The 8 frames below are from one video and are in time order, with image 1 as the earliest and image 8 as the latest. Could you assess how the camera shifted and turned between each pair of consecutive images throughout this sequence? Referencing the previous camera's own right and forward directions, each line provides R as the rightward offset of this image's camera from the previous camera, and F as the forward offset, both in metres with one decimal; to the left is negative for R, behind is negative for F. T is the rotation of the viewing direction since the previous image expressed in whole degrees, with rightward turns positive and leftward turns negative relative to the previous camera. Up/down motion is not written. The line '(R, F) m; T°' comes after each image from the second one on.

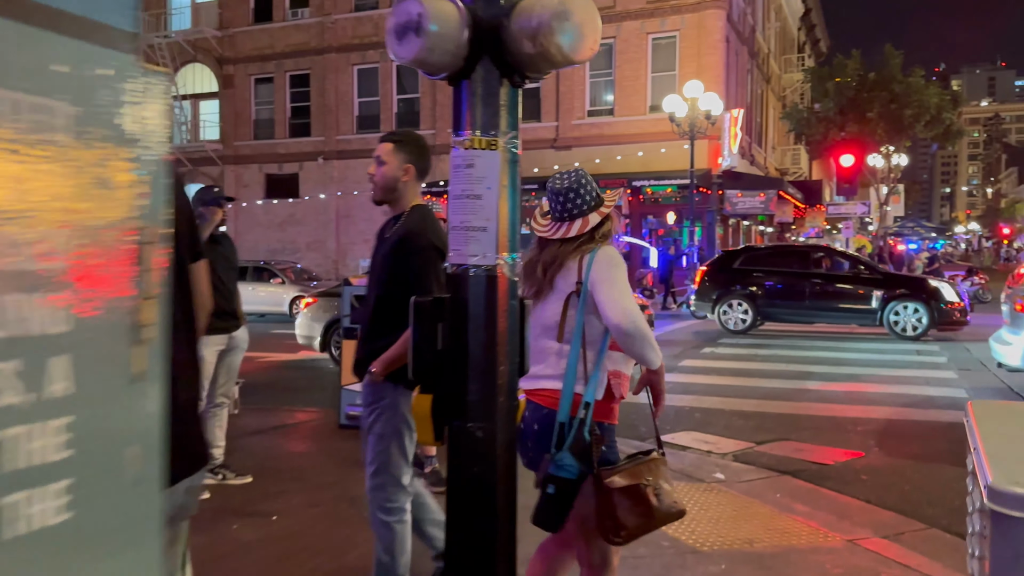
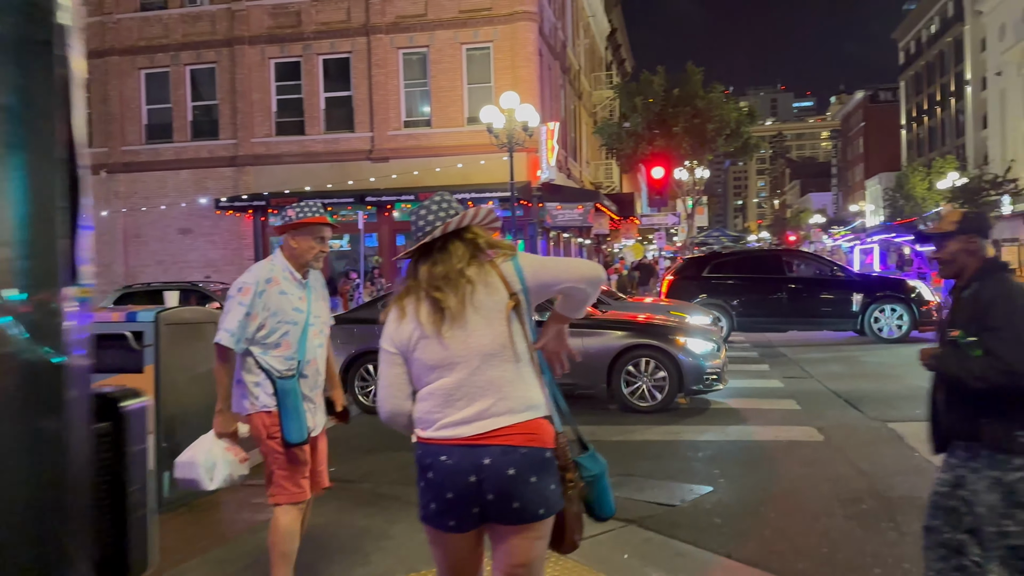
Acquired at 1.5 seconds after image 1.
(+0.3, +1.3) m; +12°
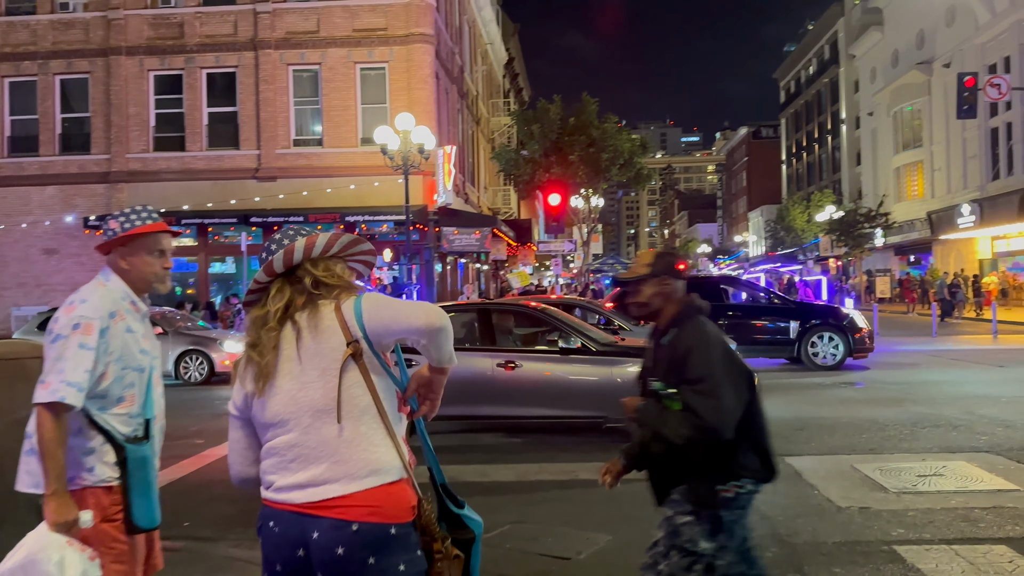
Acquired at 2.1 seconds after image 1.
(+0.1, +0.6) m; +7°
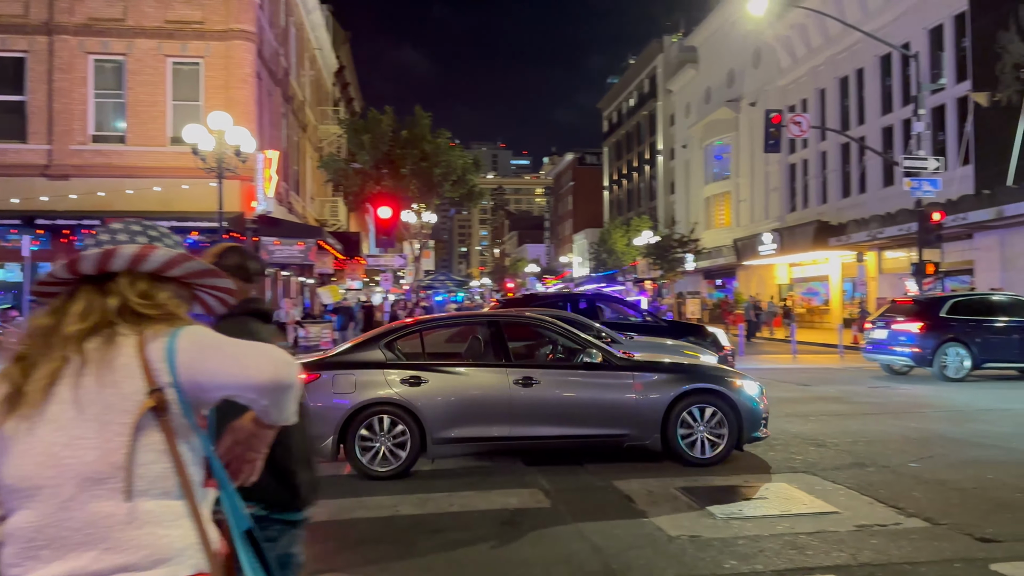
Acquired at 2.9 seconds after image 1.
(+0.1, +0.6) m; +12°
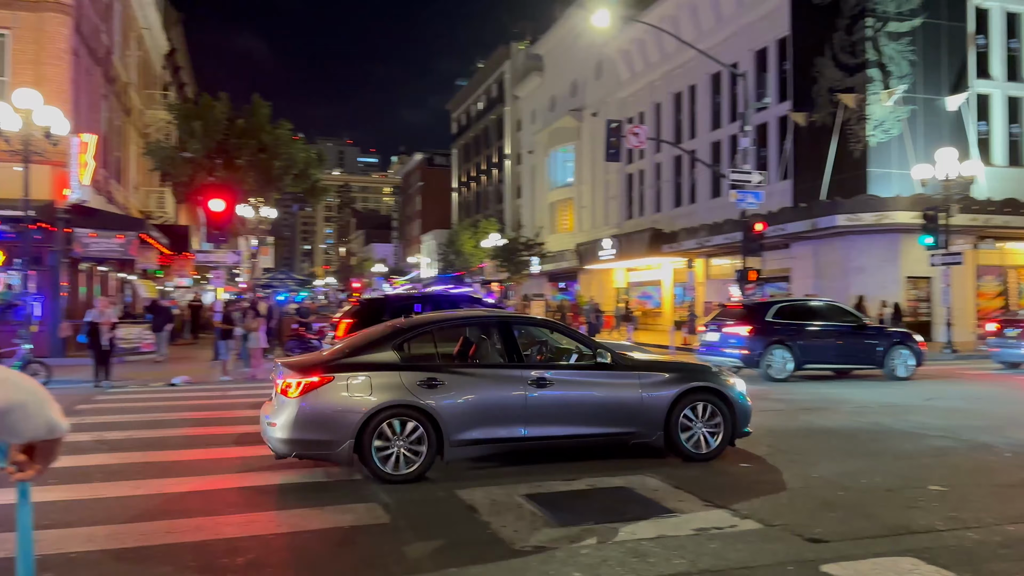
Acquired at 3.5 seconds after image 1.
(0.0, +0.3) m; +11°
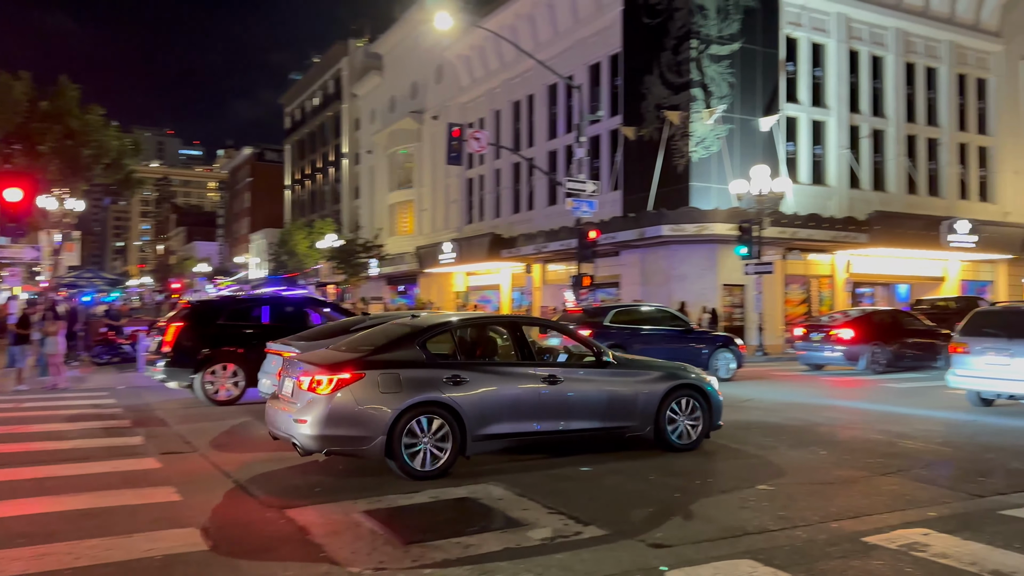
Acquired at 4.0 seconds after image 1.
(0.0, +0.3) m; +12°
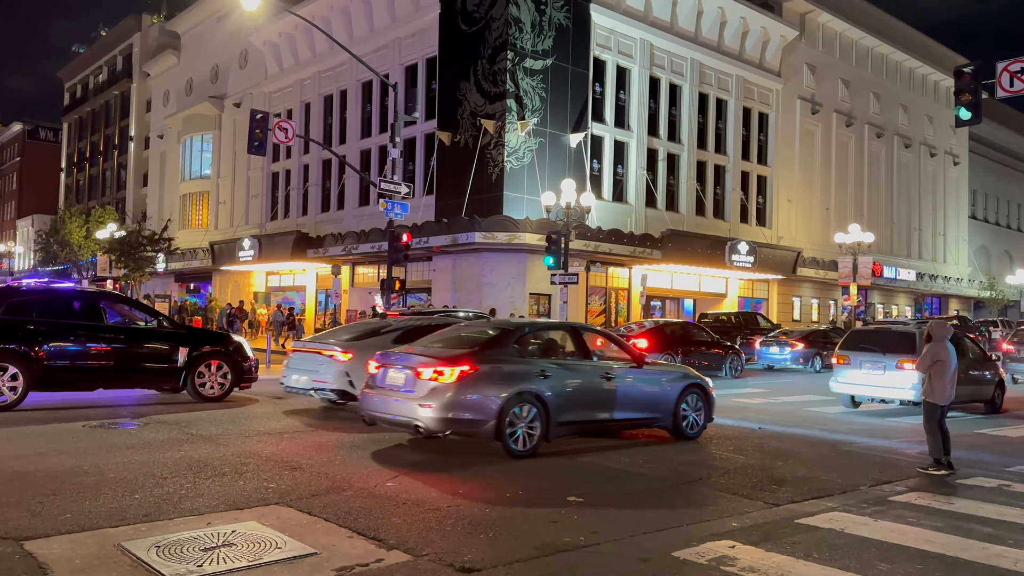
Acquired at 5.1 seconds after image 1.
(0.0, +0.4) m; +14°
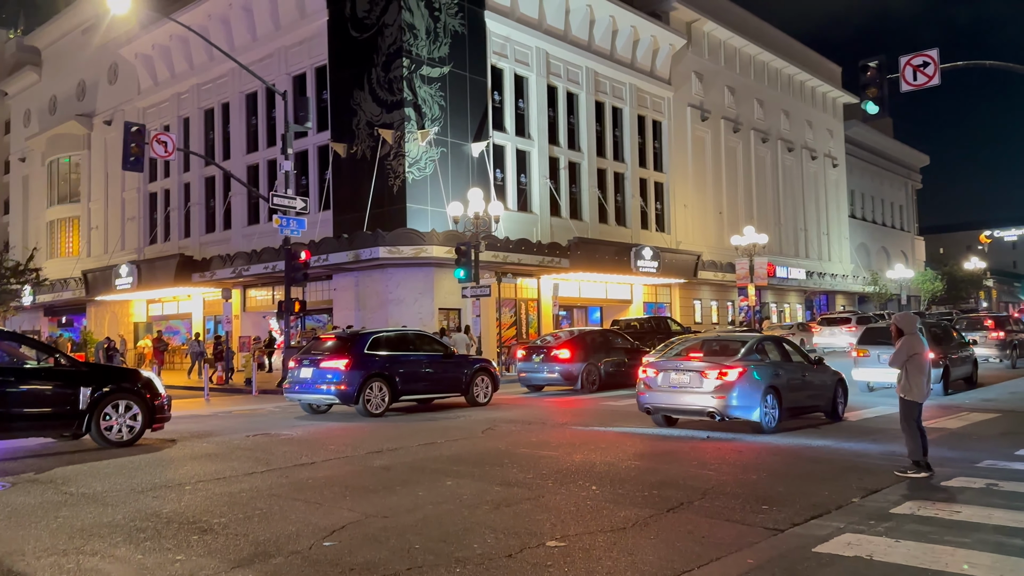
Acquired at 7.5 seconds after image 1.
(-0.4, +1.0) m; +7°
